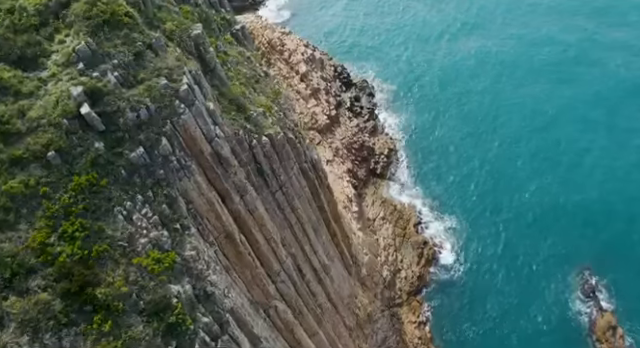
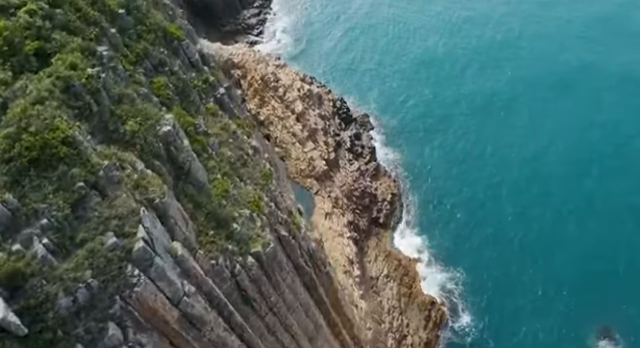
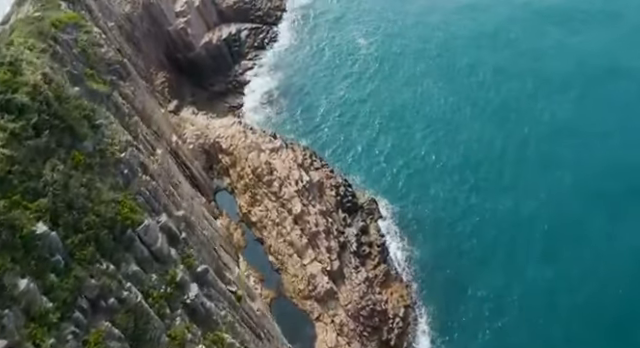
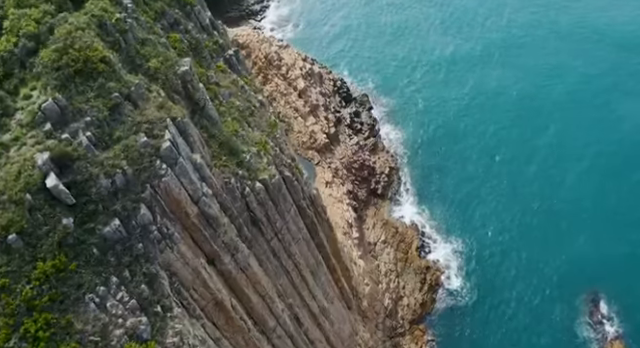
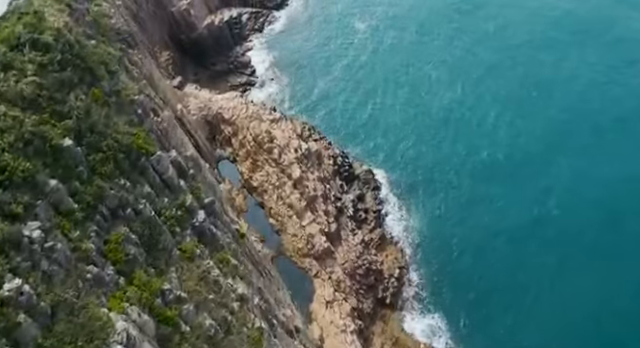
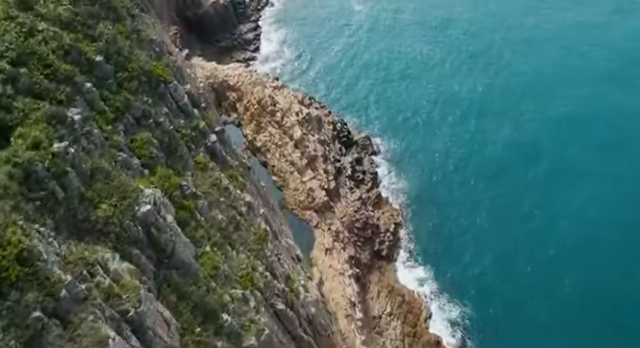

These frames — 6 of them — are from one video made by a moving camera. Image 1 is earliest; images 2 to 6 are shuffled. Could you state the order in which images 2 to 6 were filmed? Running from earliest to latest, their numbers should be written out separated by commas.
4, 2, 6, 5, 3
